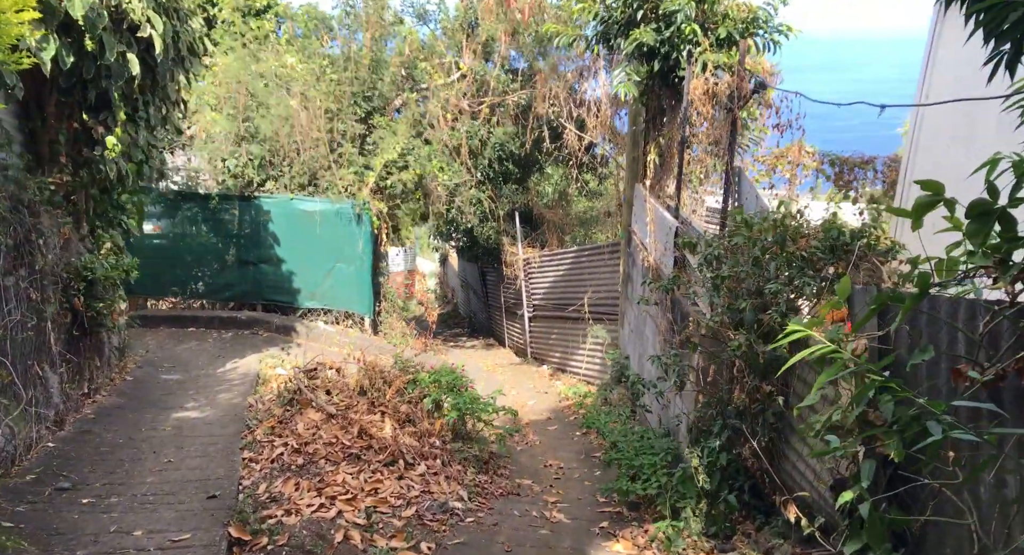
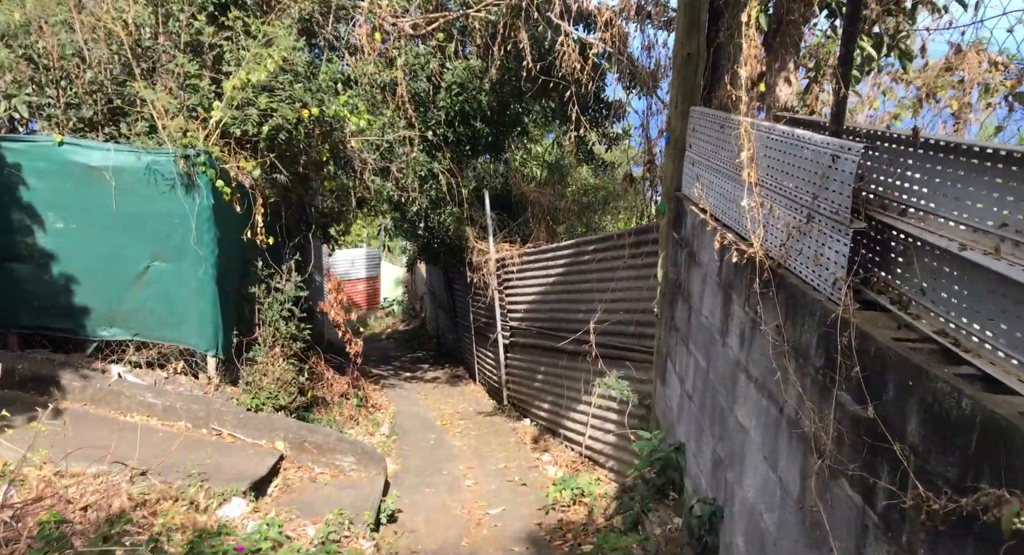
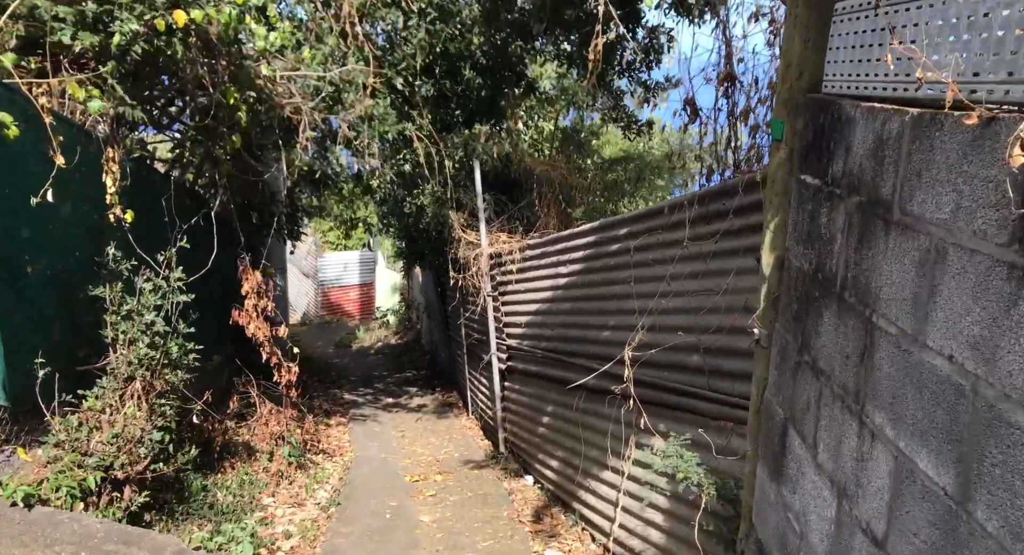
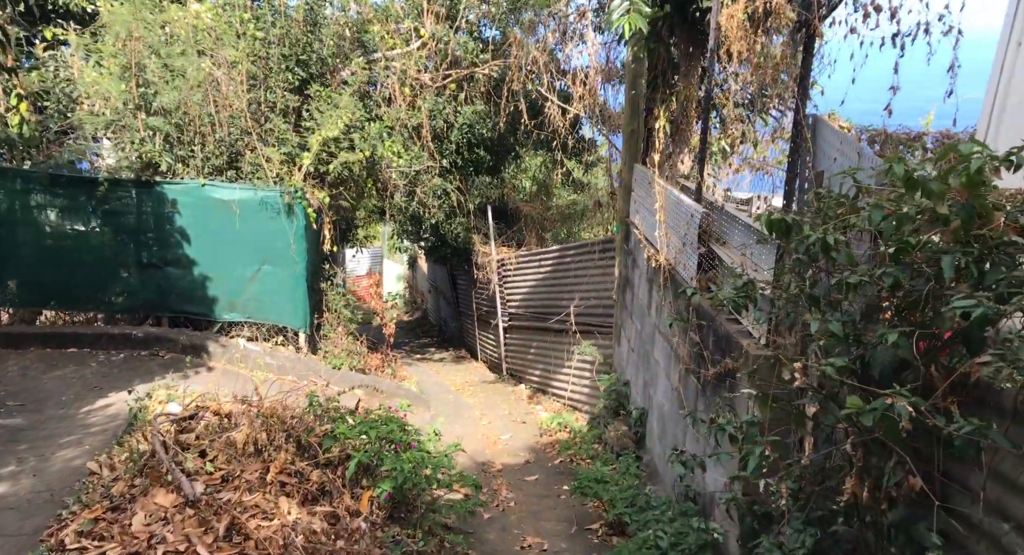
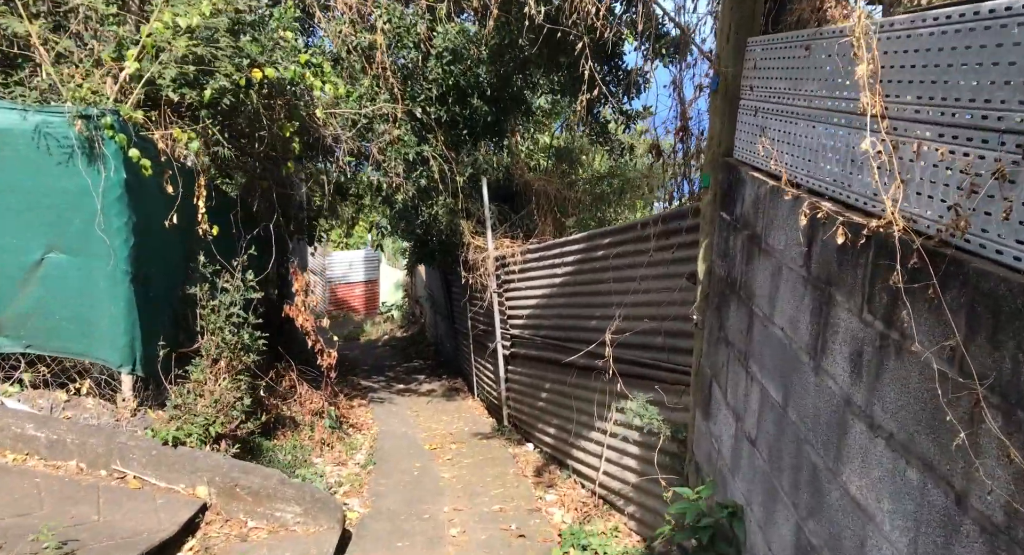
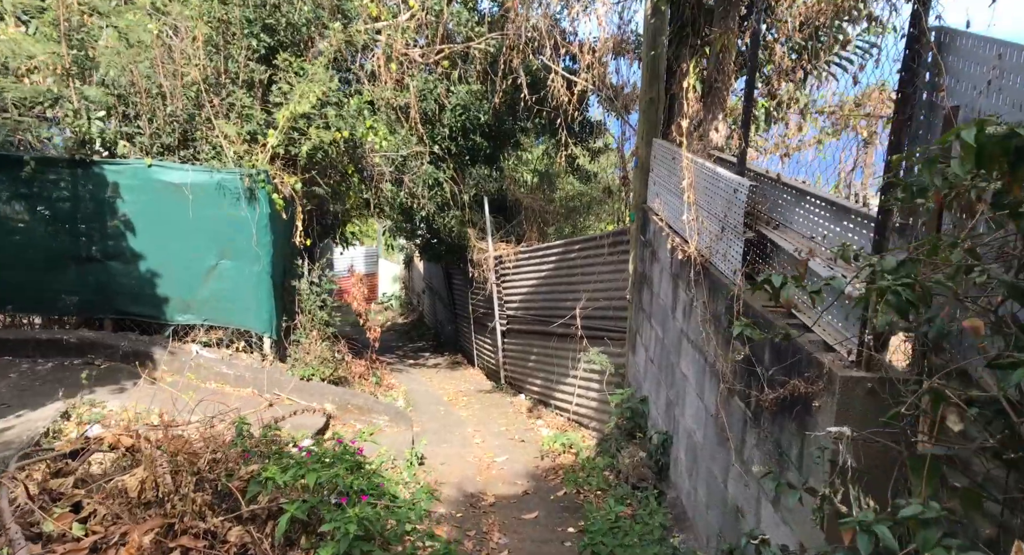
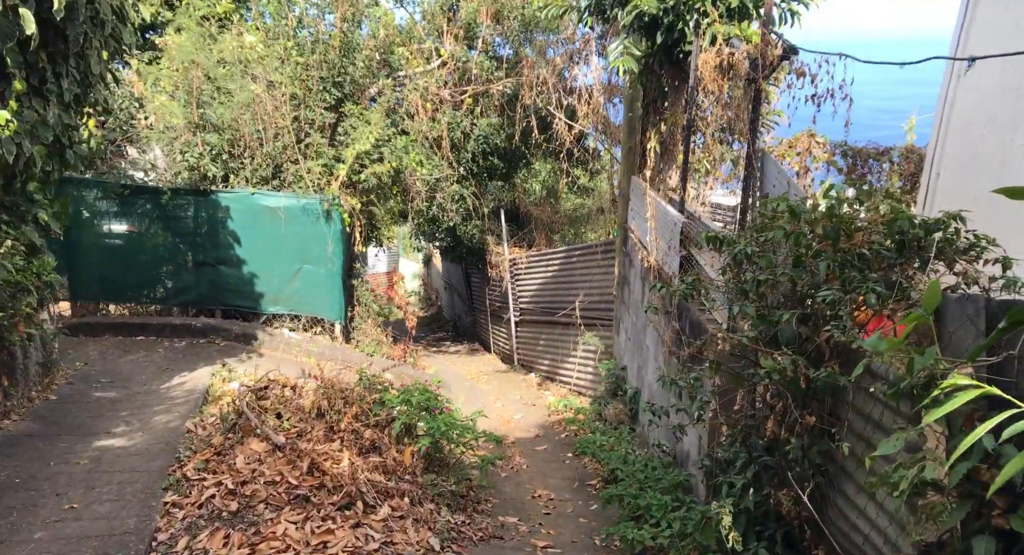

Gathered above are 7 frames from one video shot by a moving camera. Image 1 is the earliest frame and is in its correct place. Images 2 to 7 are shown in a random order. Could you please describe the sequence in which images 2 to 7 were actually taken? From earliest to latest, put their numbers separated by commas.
7, 4, 6, 2, 5, 3
